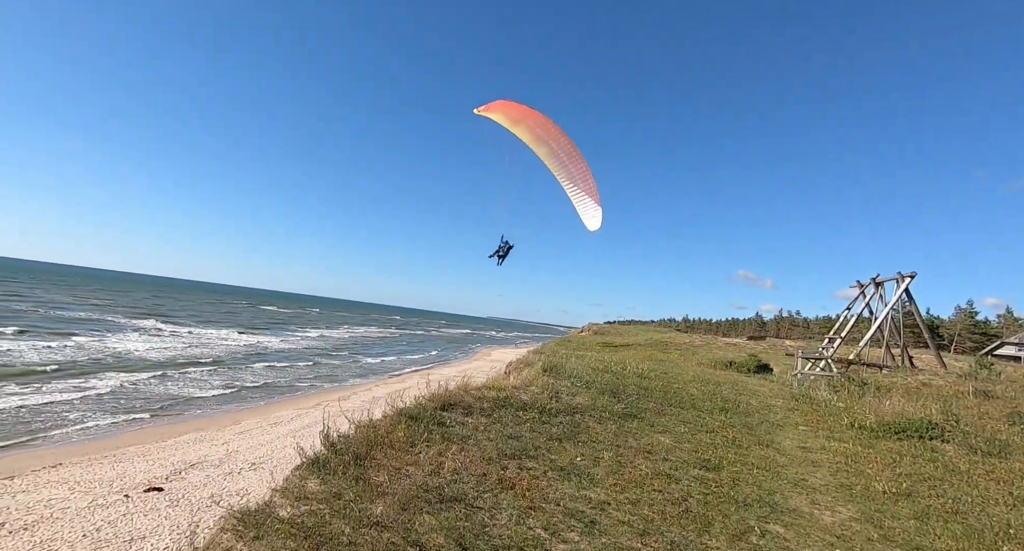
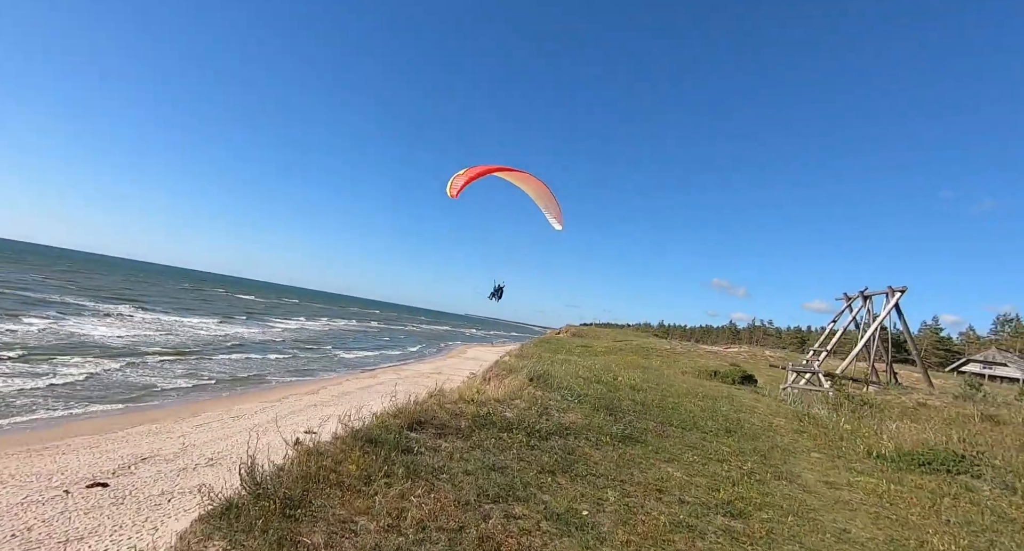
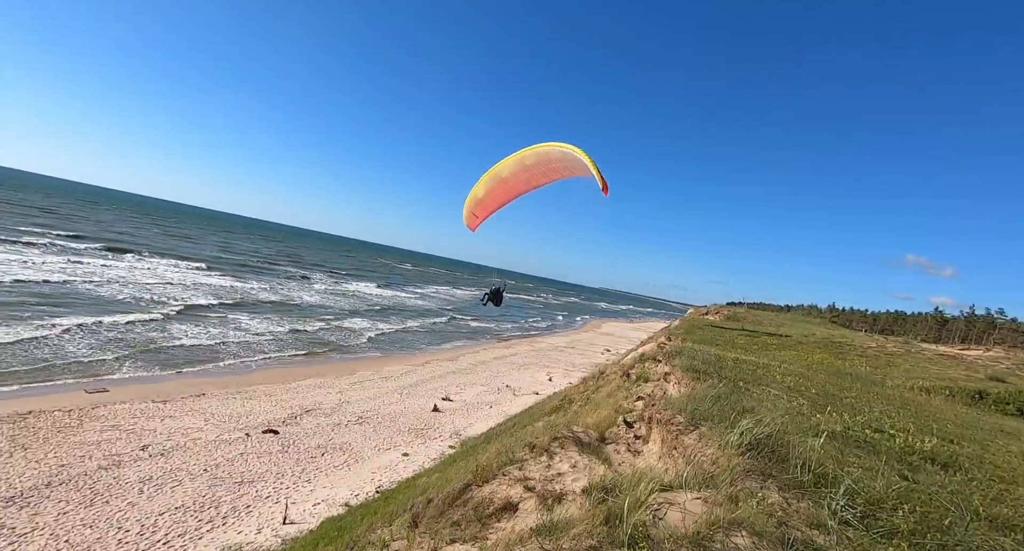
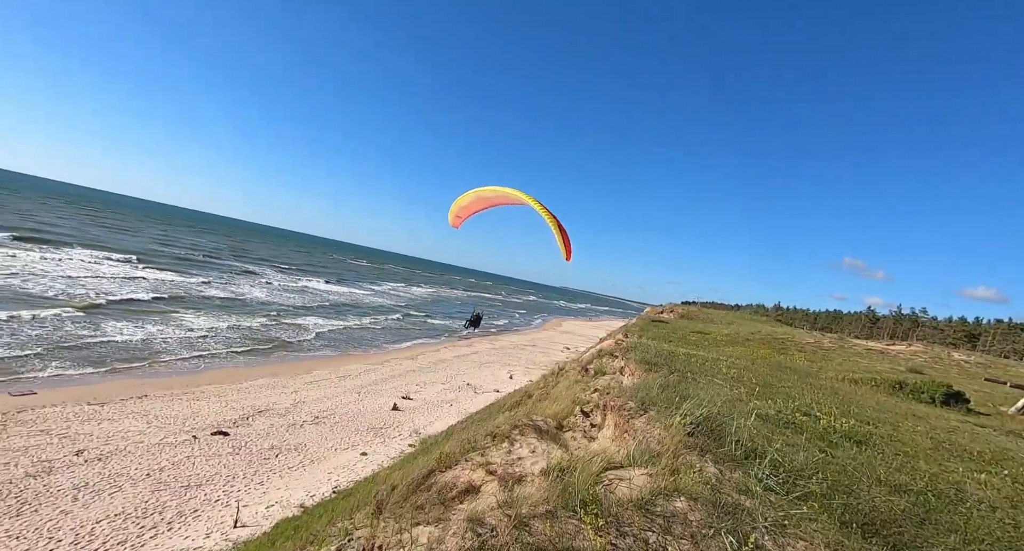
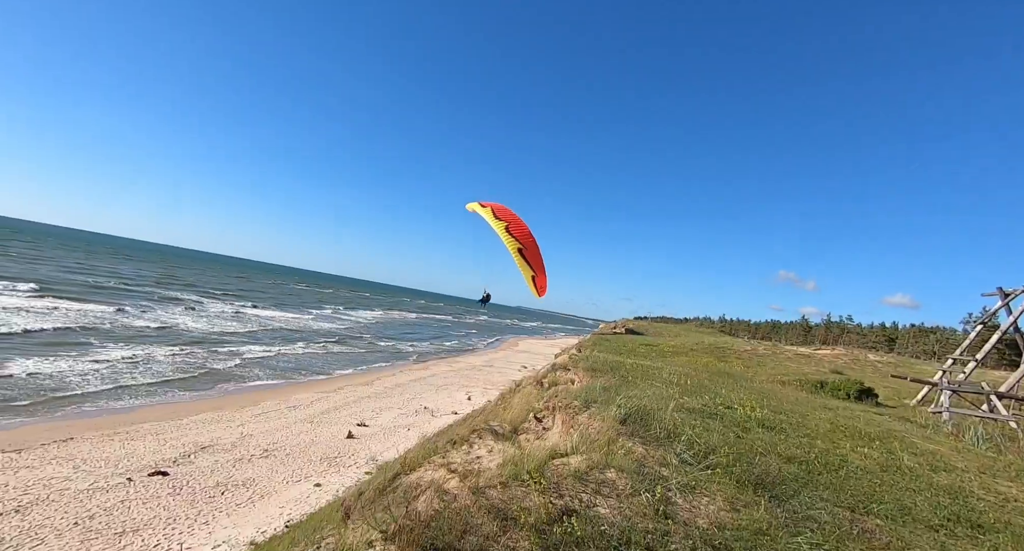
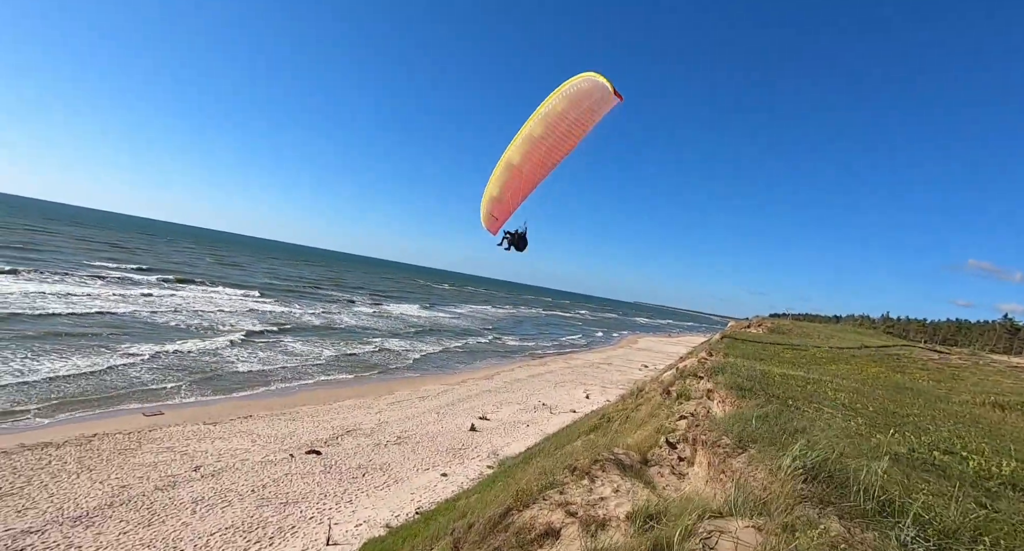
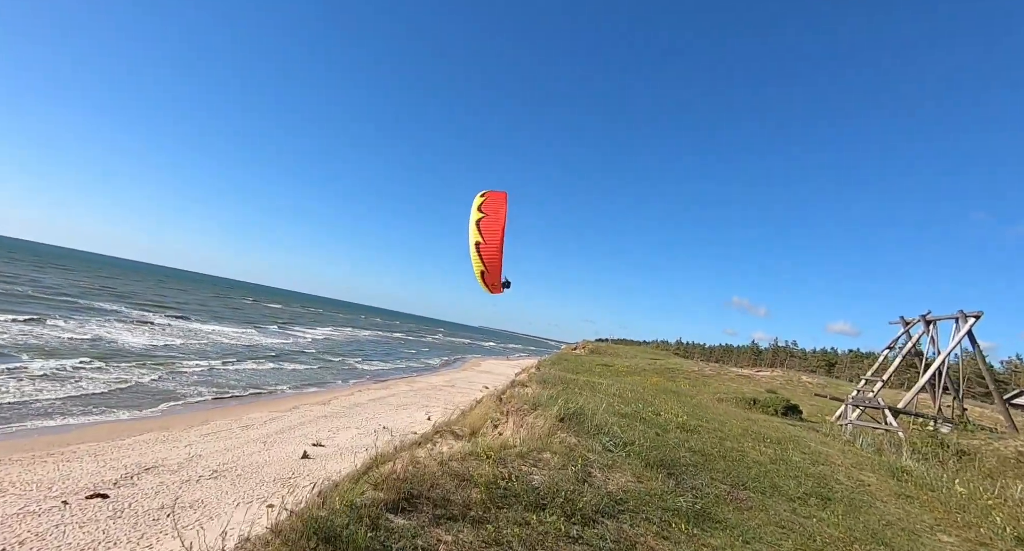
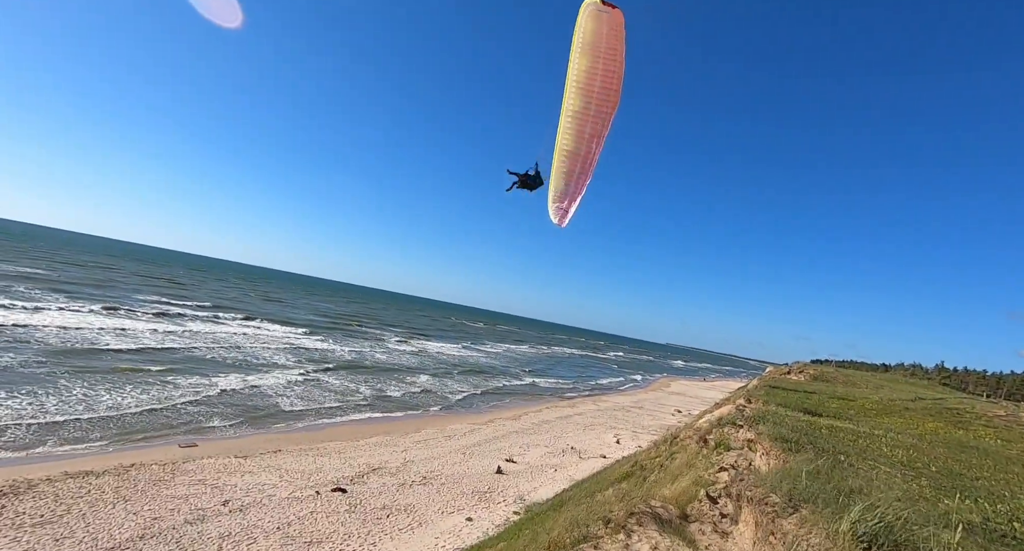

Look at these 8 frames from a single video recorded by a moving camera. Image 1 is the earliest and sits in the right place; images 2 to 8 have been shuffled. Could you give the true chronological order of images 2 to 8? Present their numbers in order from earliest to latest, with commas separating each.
2, 7, 5, 4, 3, 6, 8
